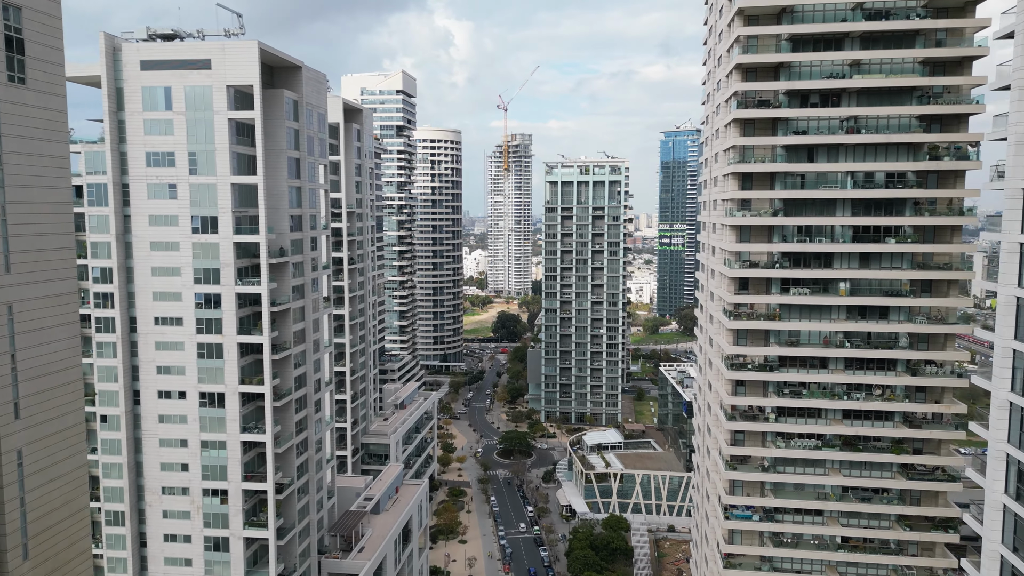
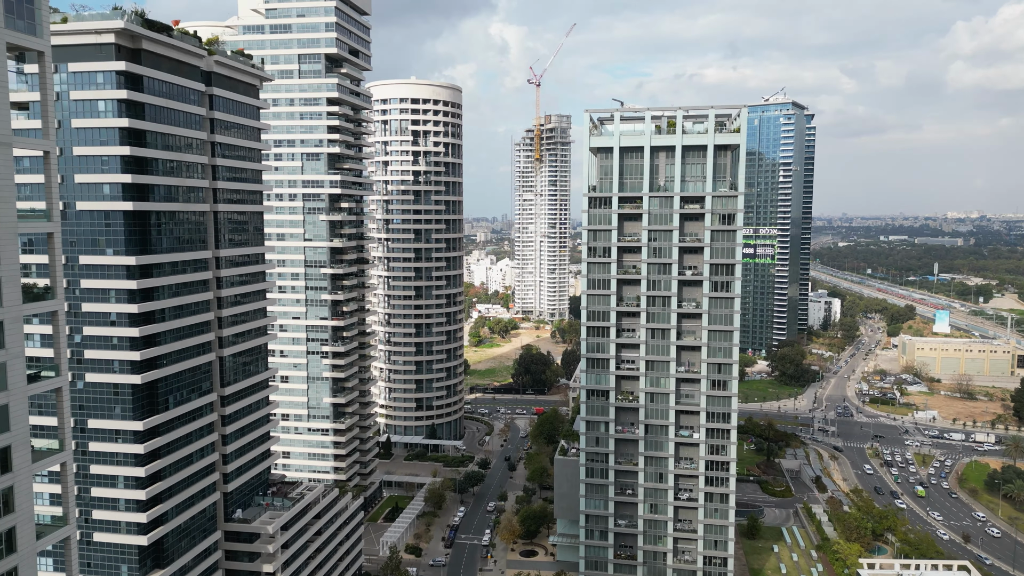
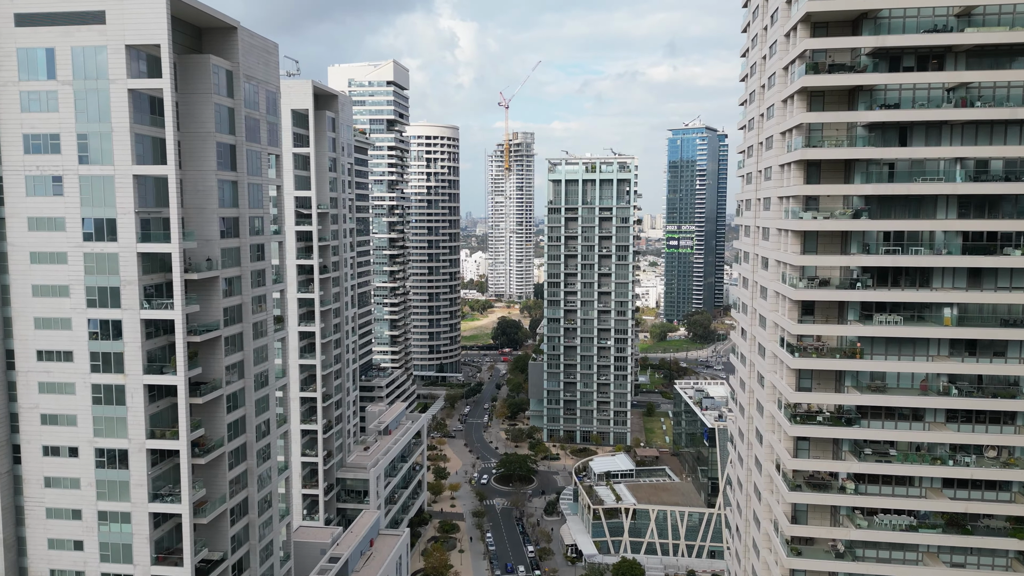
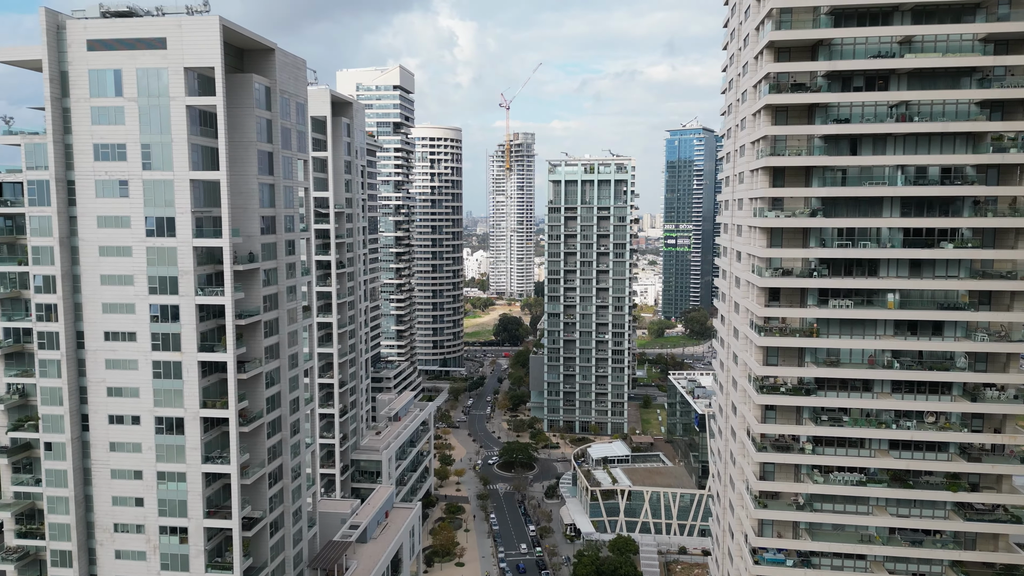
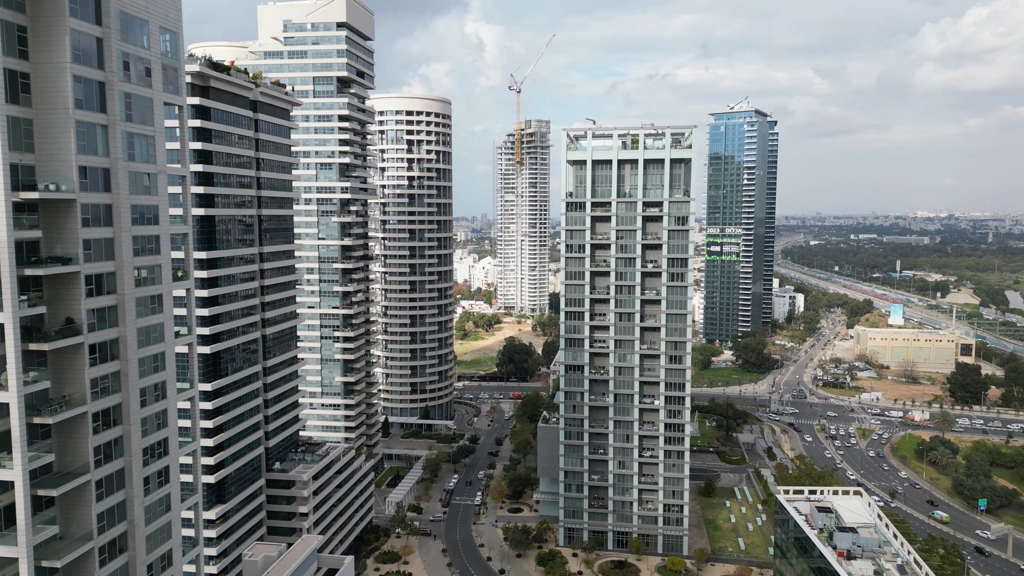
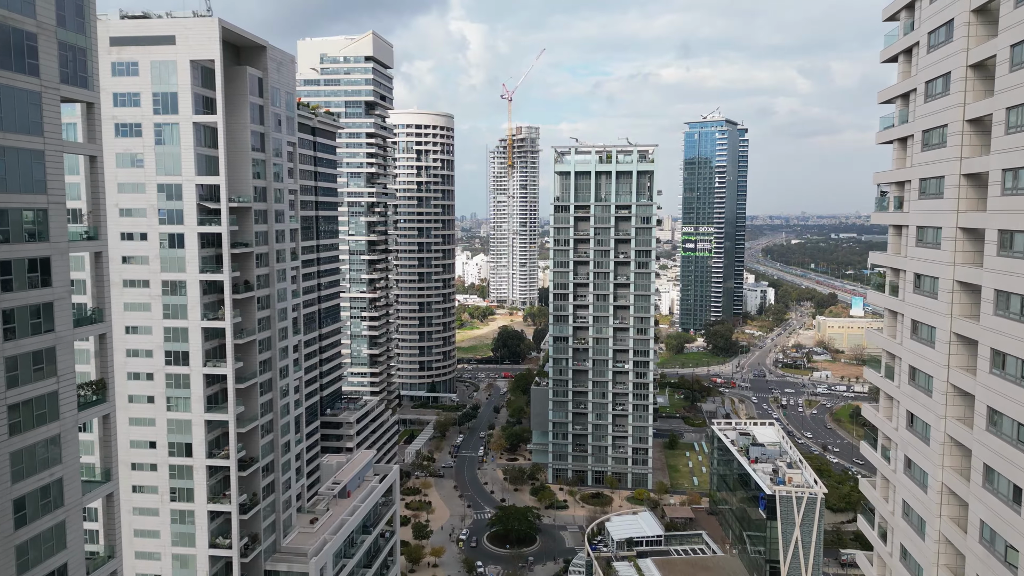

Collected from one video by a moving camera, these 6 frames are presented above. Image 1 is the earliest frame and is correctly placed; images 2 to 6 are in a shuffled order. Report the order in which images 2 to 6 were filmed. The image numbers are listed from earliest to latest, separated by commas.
4, 3, 6, 5, 2
